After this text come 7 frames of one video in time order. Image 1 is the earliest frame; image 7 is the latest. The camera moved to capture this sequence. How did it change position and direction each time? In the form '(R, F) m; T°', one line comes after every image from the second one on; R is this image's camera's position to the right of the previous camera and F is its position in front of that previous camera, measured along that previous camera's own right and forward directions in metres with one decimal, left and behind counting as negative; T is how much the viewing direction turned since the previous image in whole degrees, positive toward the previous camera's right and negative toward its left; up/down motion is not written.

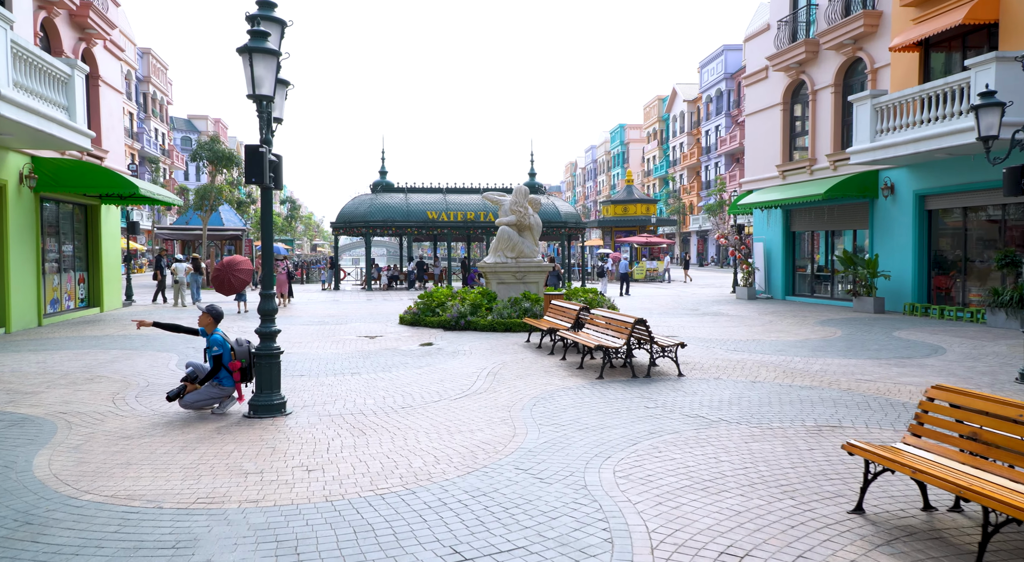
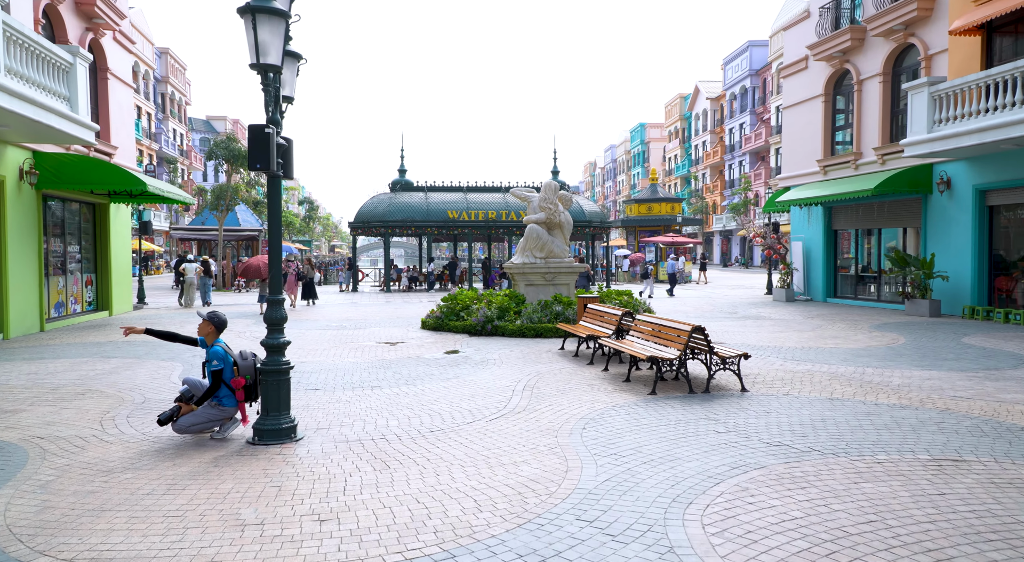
(-0.3, +1.0) m; -1°
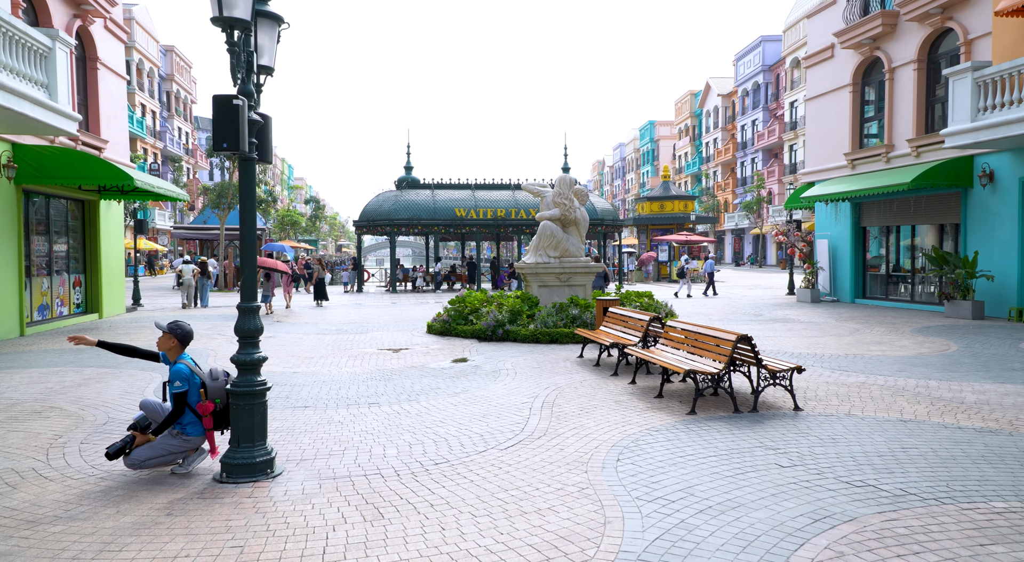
(-0.1, +1.0) m; -1°
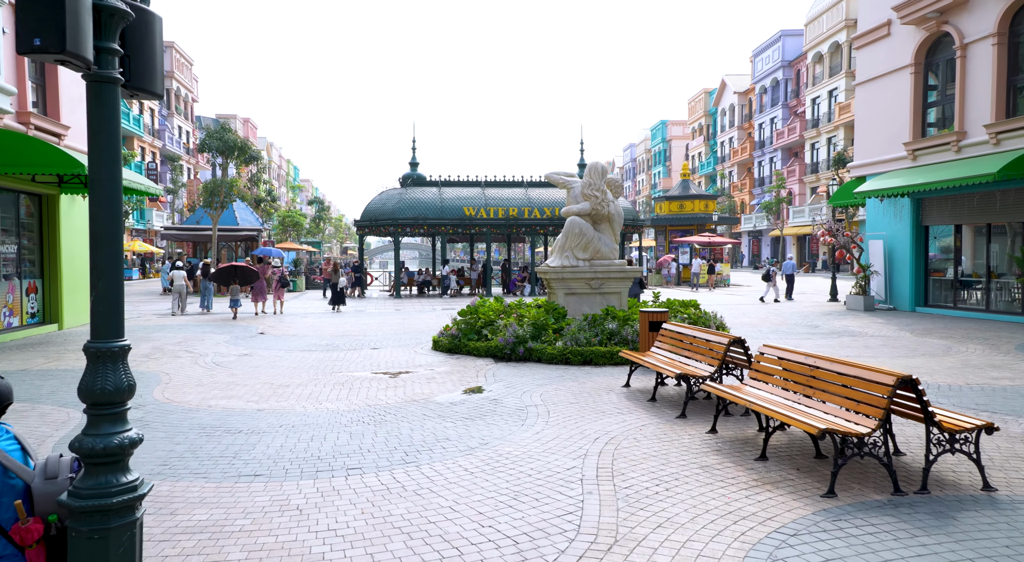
(-0.3, +2.3) m; -1°
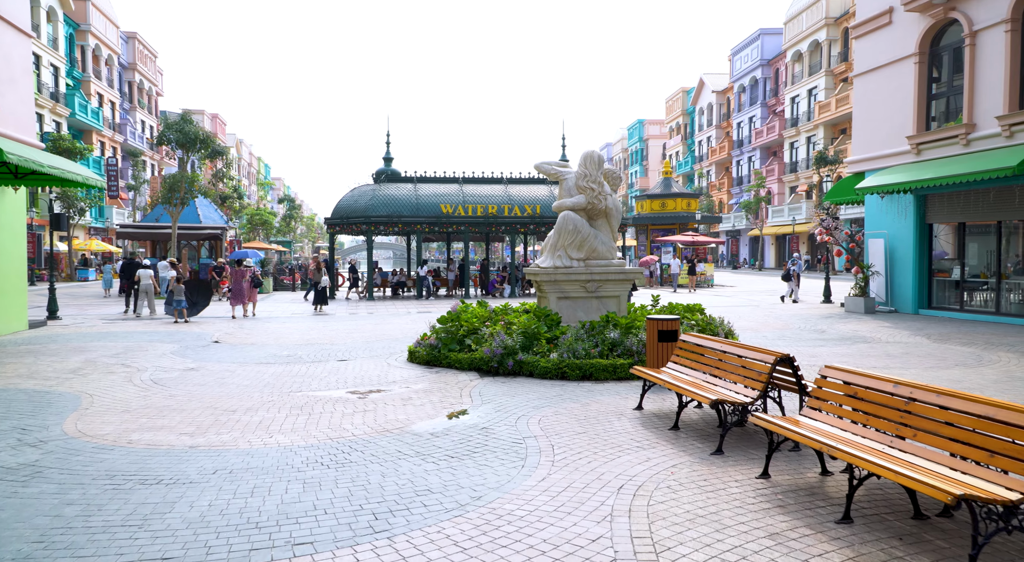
(-0.2, +1.3) m; +2°
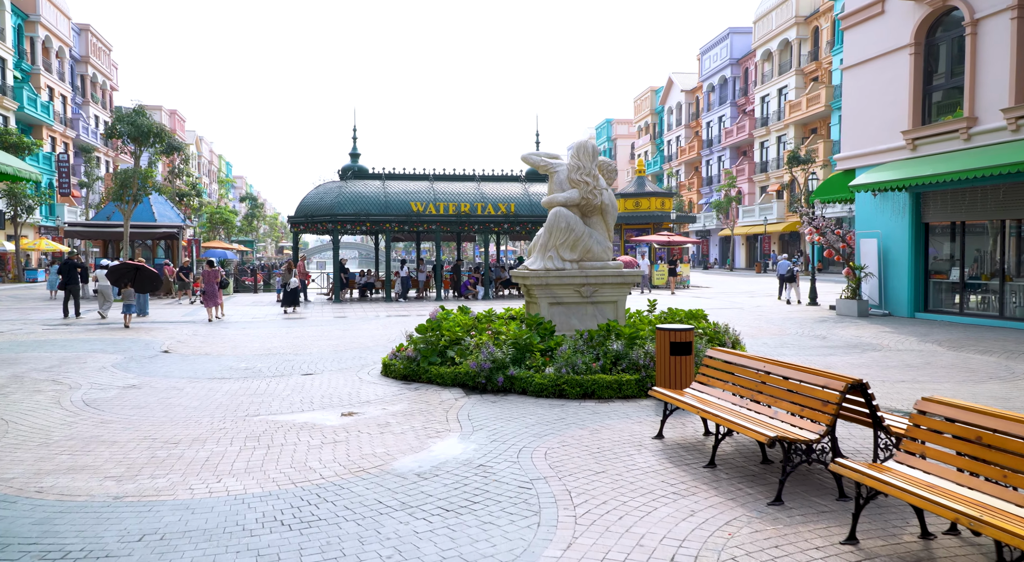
(-0.3, +1.1) m; +3°
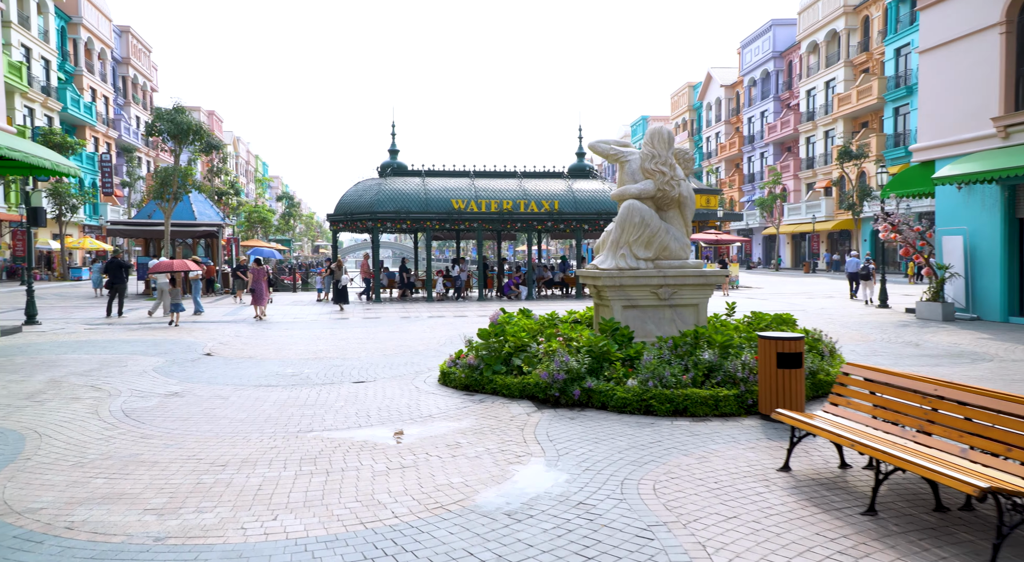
(-0.5, +0.9) m; -3°
